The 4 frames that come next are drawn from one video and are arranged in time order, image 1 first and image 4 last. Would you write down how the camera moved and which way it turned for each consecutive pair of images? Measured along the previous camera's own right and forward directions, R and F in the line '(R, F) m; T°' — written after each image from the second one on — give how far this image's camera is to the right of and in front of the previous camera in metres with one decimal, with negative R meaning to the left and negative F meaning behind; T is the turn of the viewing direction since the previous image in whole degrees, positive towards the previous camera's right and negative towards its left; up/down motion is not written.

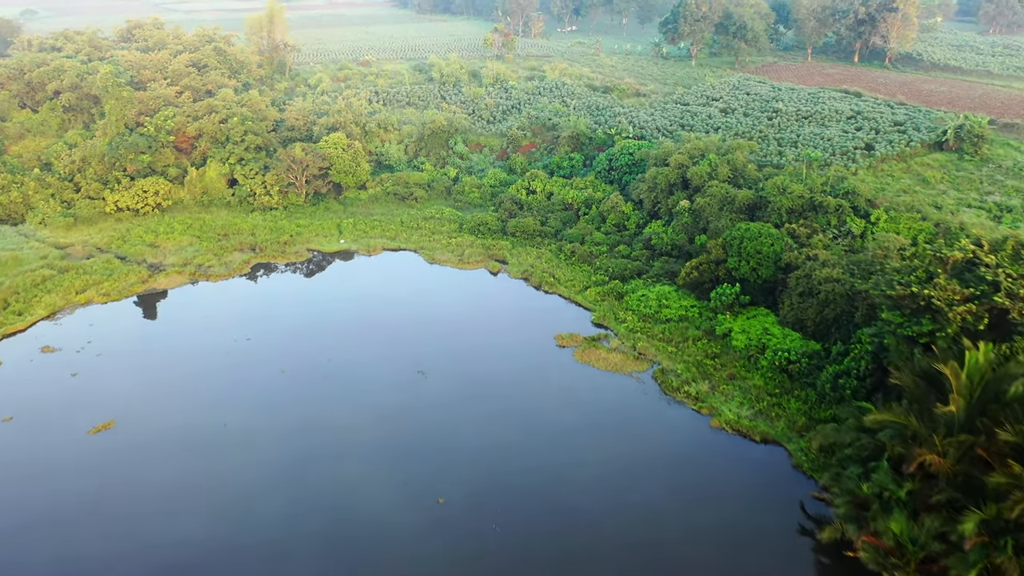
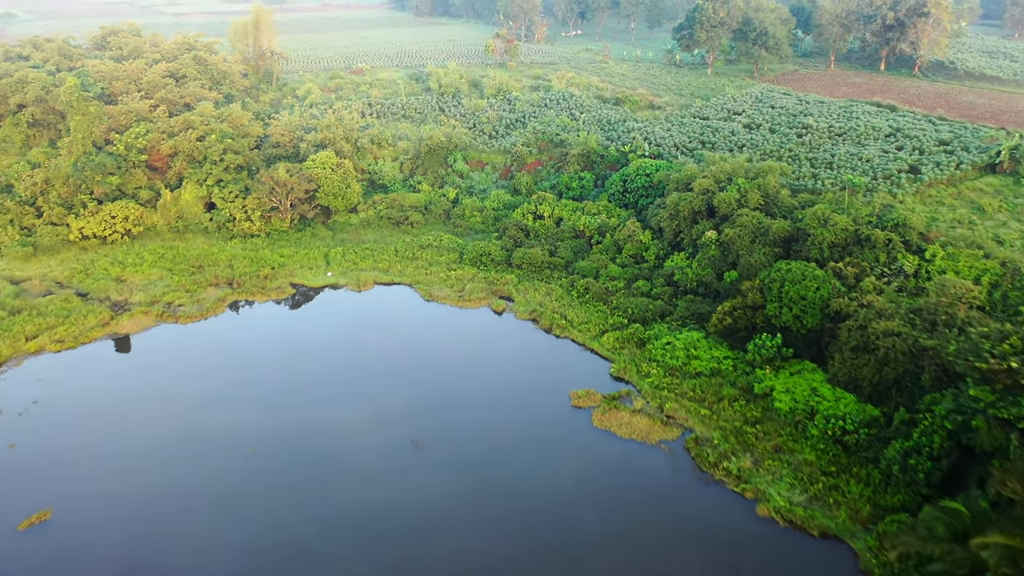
(-0.3, +2.8) m; 0°
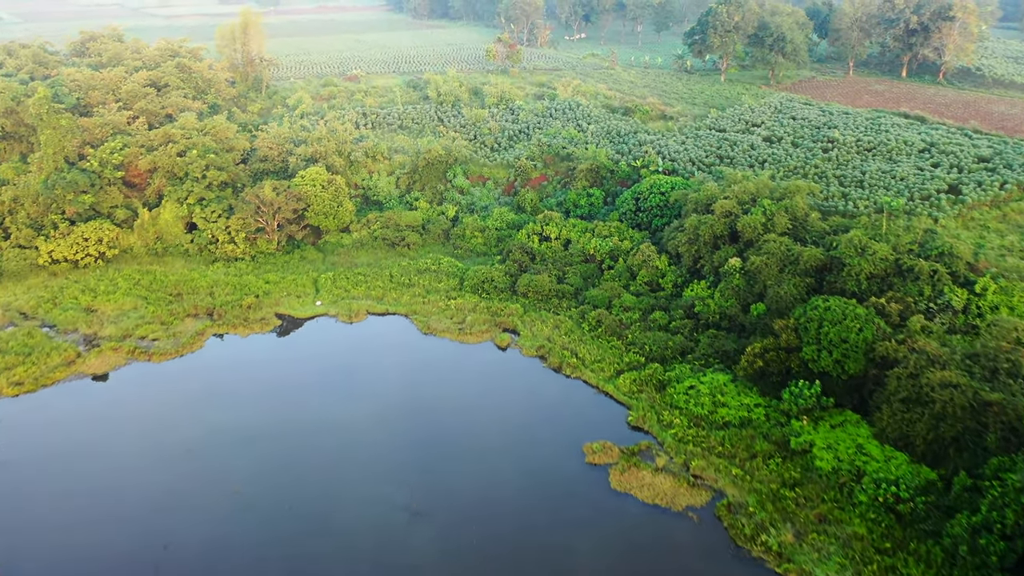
(-0.2, +2.0) m; 0°
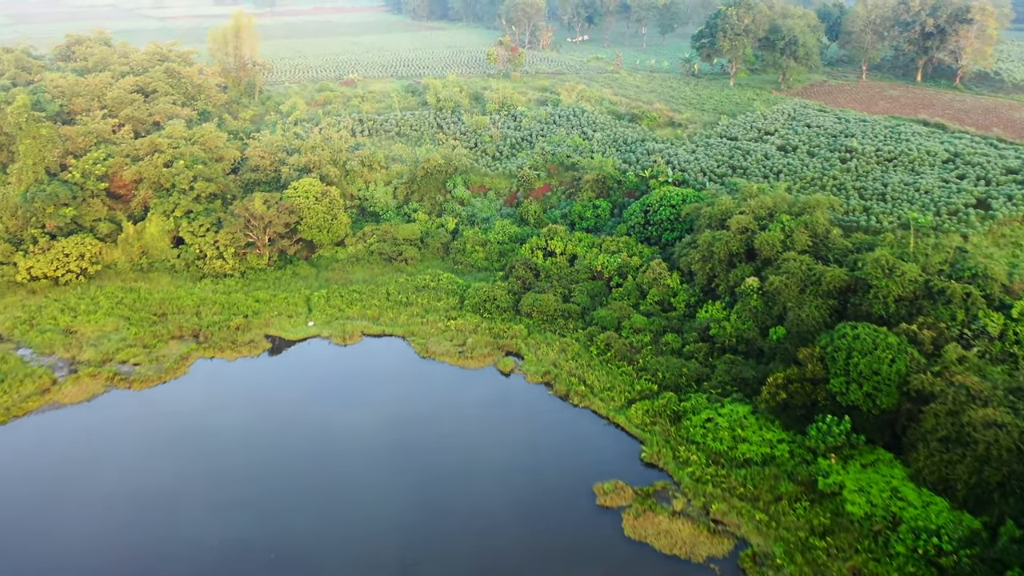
(-0.1, +1.3) m; 0°
